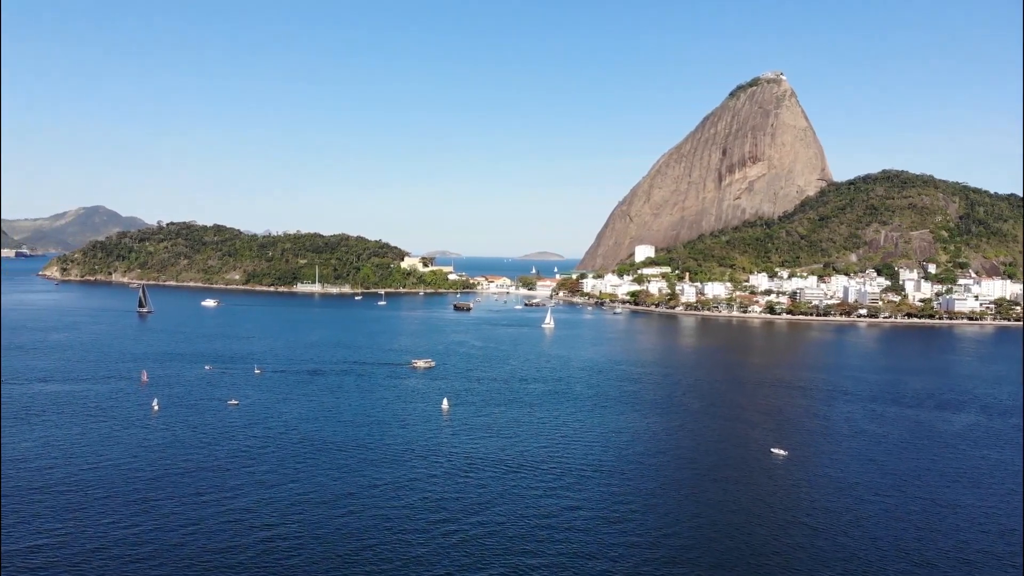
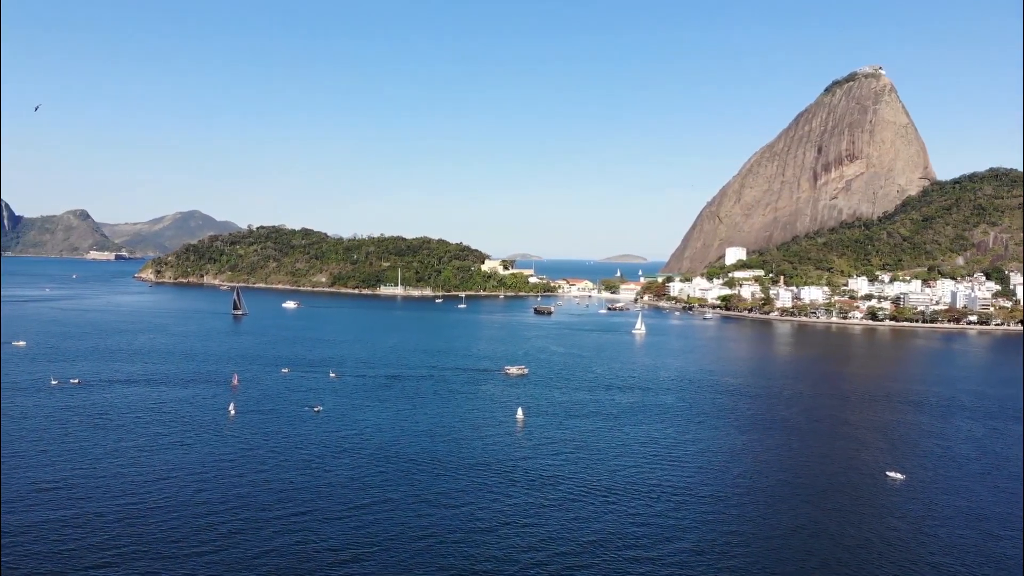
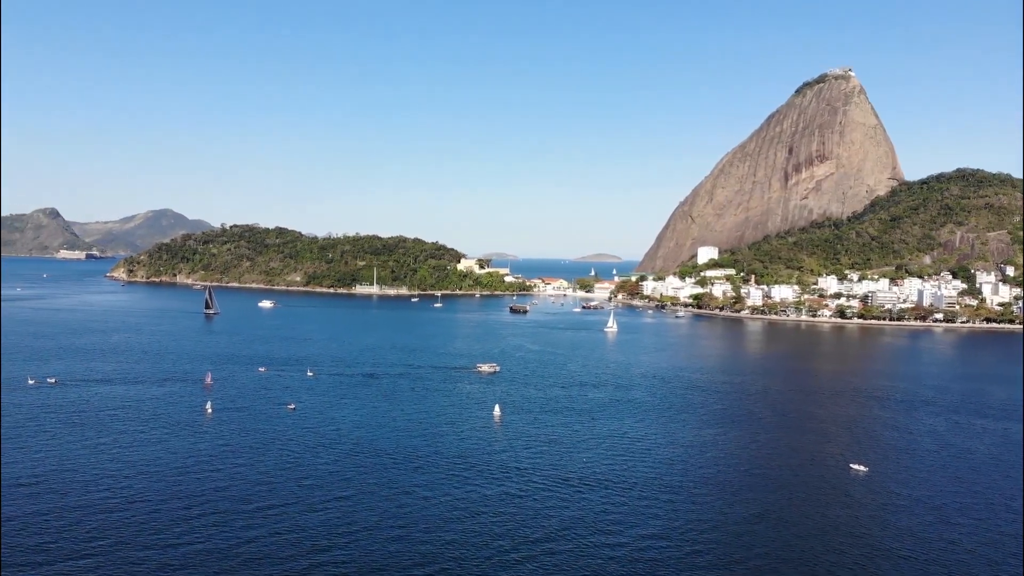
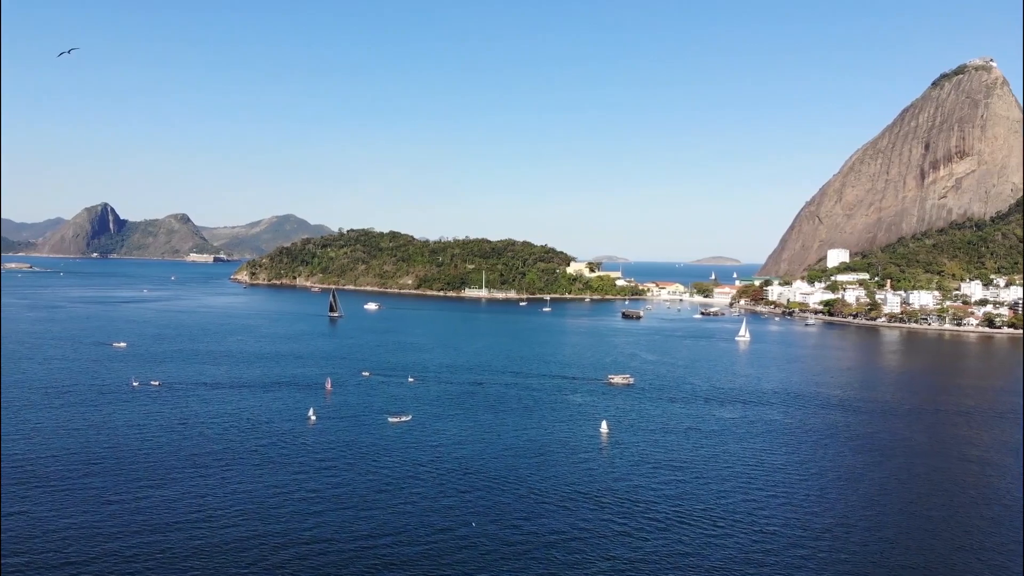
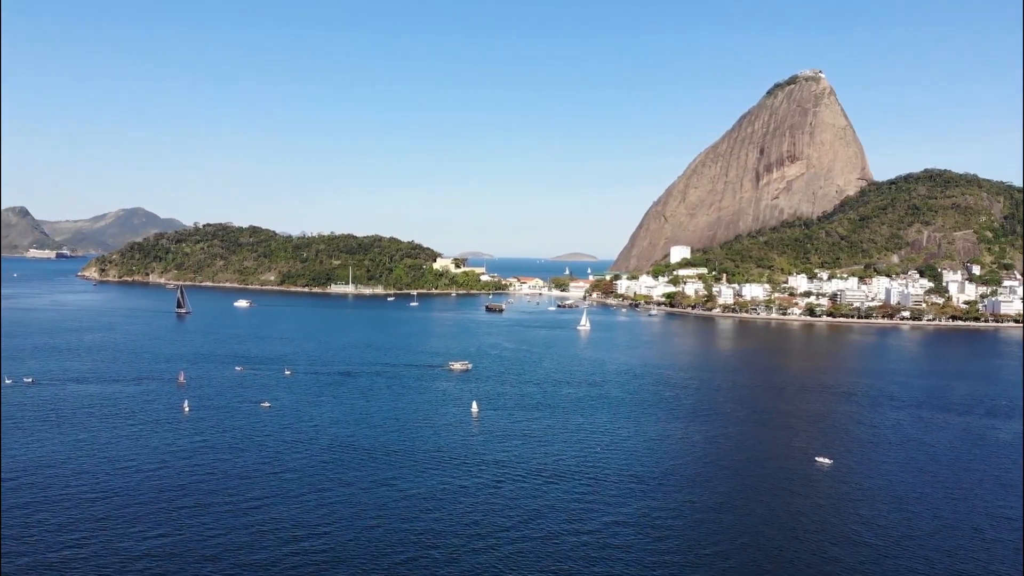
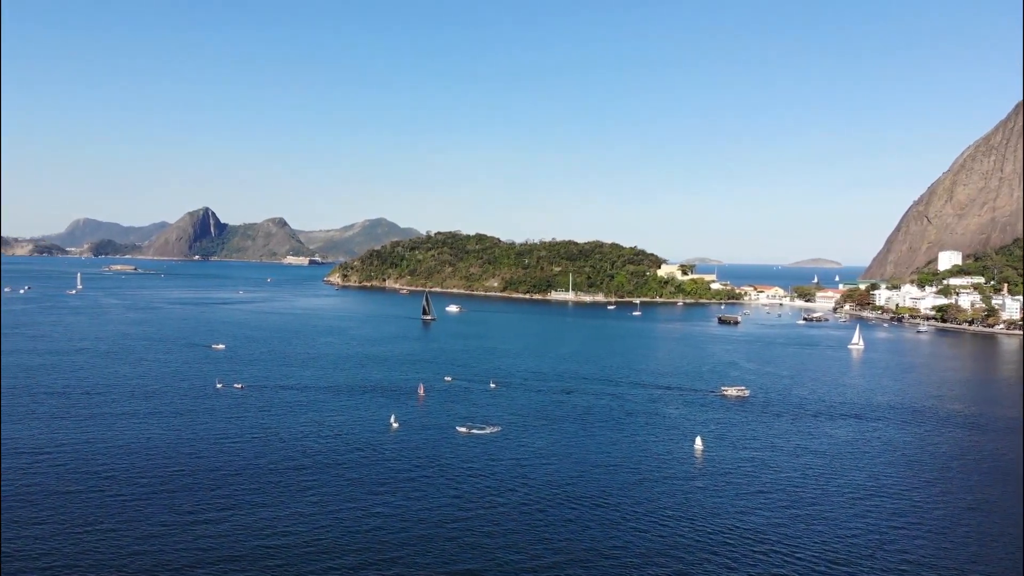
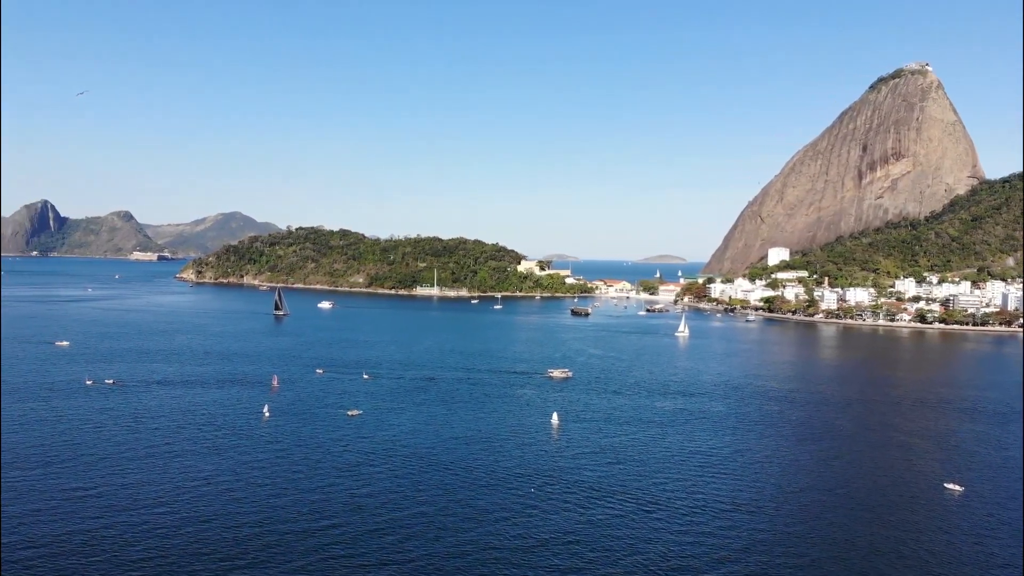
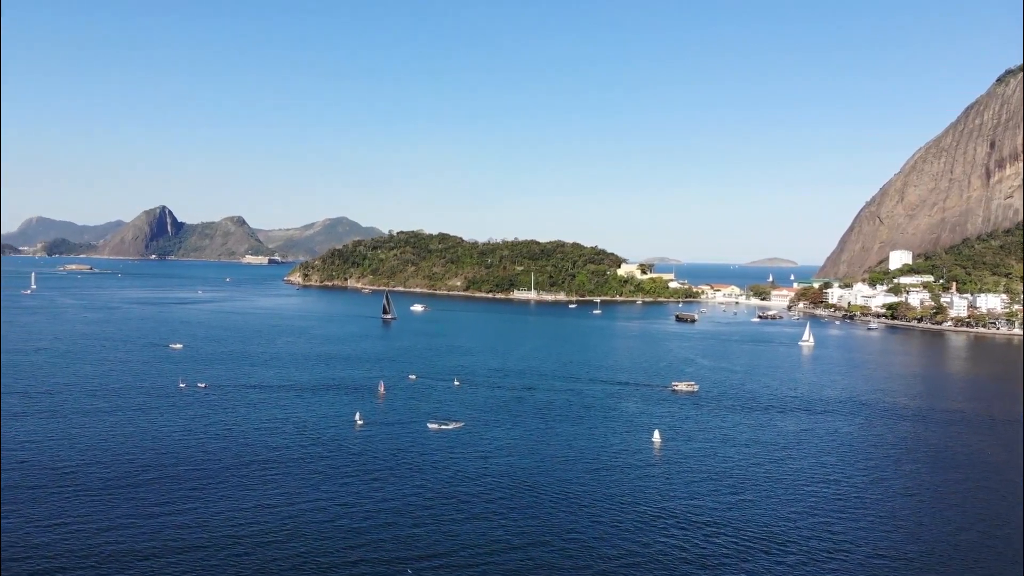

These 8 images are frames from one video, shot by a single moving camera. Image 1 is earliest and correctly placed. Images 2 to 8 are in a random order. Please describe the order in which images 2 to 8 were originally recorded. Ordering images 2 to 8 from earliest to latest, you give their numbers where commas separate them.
5, 3, 2, 7, 4, 8, 6
